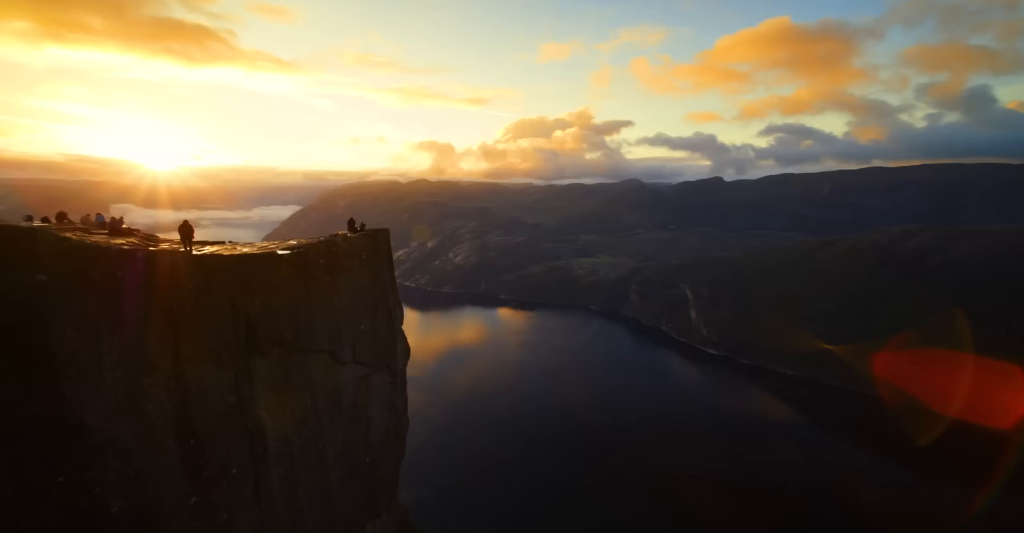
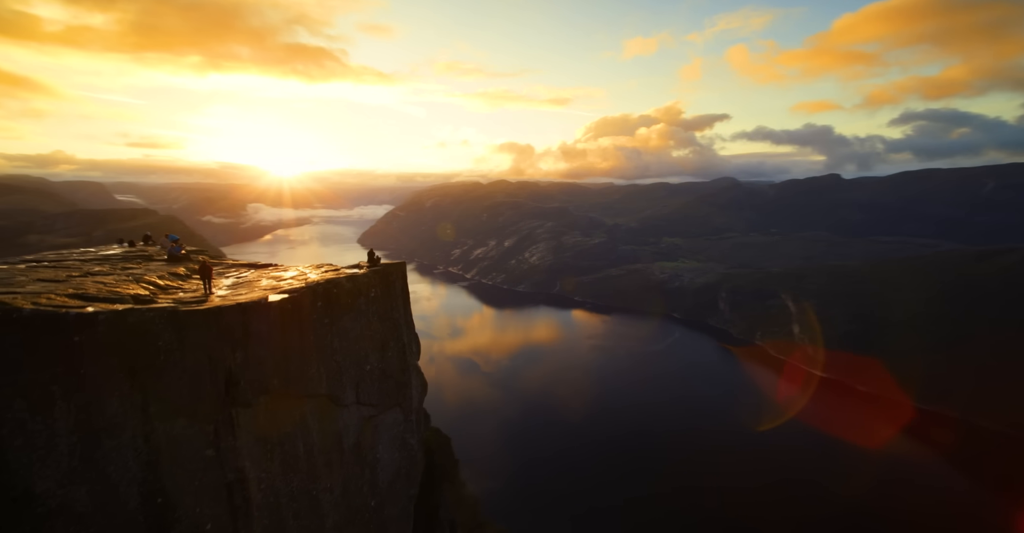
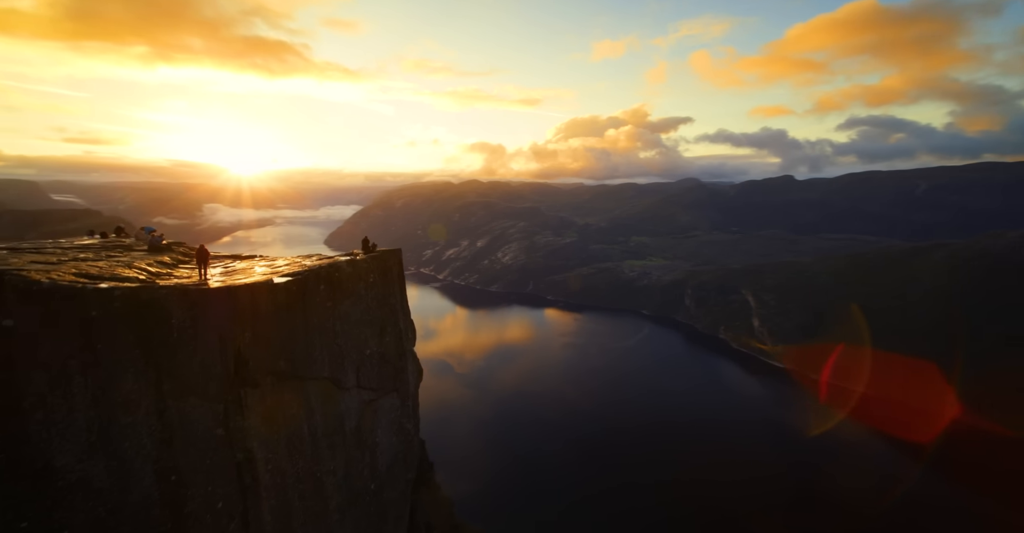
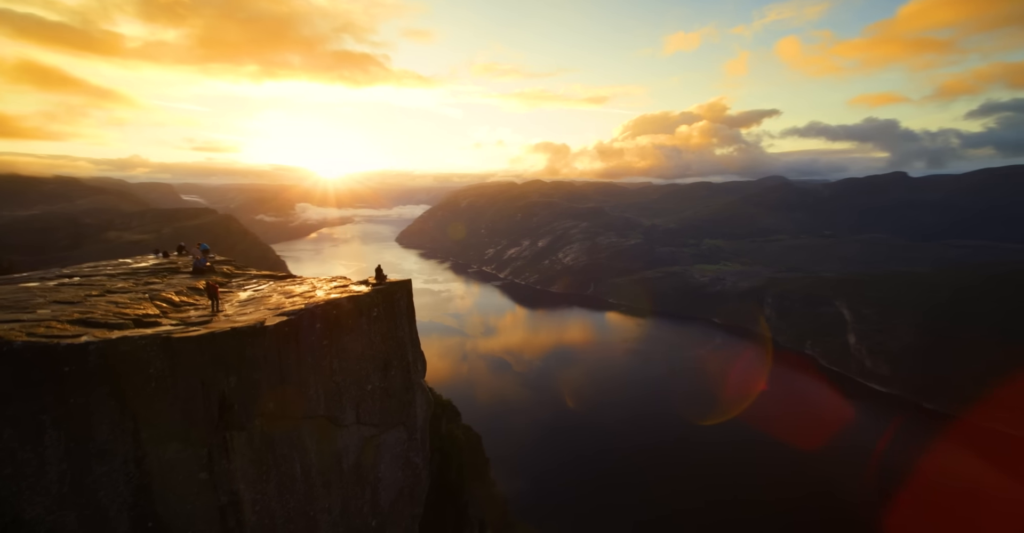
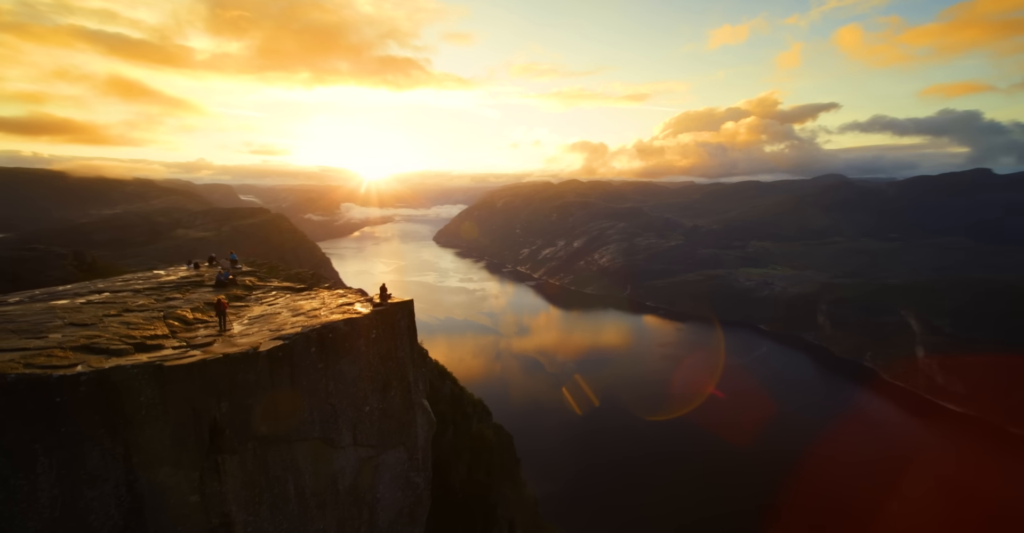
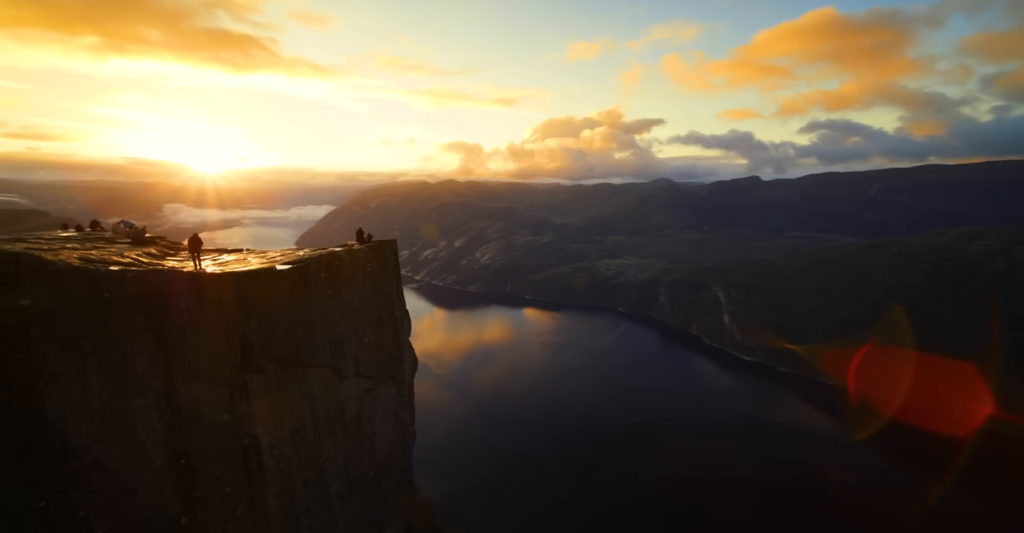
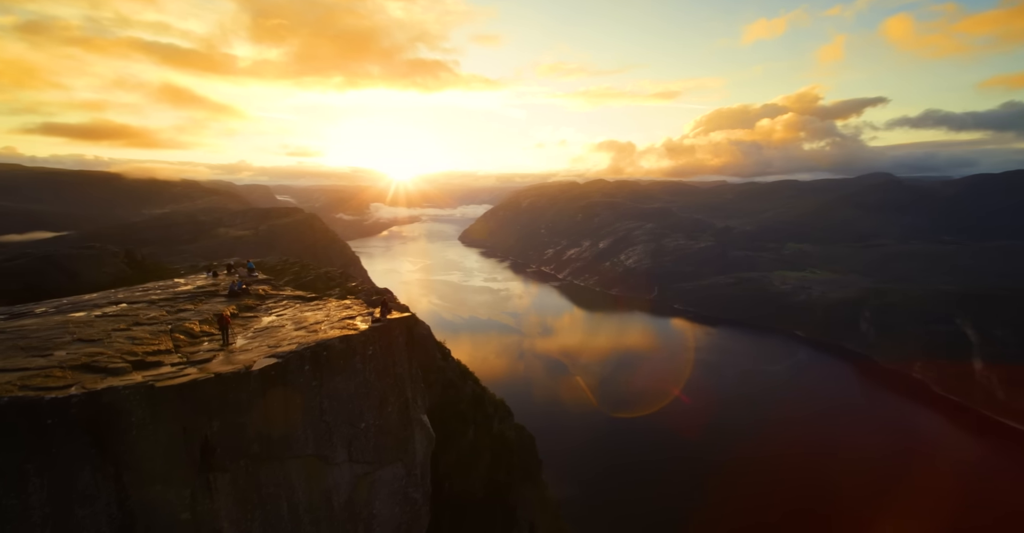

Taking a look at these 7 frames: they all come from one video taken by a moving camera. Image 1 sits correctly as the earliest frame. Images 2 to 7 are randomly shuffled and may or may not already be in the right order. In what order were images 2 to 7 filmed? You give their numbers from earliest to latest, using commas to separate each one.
6, 3, 2, 4, 5, 7
